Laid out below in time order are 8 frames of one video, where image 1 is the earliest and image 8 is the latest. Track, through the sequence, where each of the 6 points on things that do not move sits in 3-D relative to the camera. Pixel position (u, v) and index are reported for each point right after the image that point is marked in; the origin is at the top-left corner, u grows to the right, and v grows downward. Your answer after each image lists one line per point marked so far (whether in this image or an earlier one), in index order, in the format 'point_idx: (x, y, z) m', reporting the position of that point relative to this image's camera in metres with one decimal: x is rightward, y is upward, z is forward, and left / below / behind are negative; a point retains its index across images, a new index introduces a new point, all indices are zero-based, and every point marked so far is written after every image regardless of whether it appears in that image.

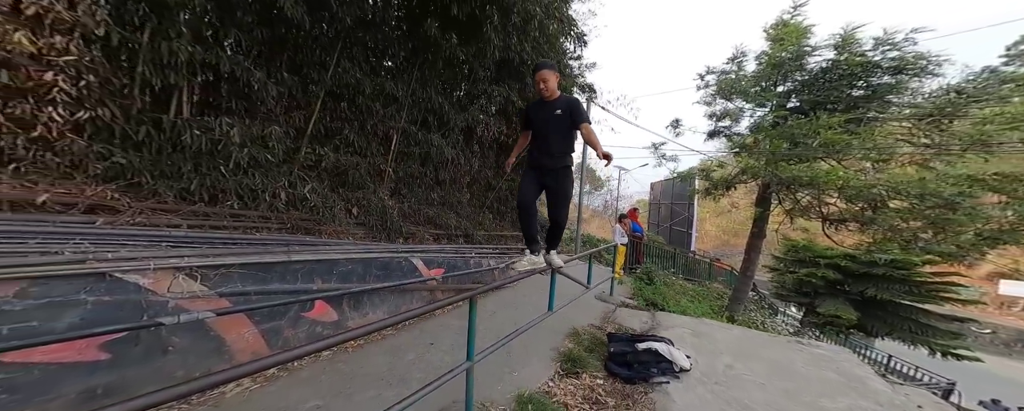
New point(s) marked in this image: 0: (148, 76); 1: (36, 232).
0: (-2.9, +1.0, +2.3) m
1: (-2.7, -0.1, +1.7) m
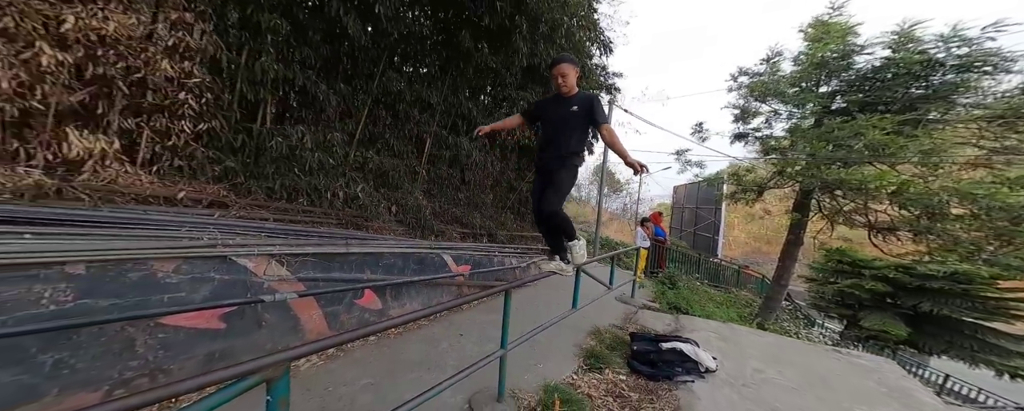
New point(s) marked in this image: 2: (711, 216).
0: (-2.5, +1.0, +2.8) m
1: (-2.4, -0.1, +2.2) m
2: (+7.4, -0.5, +10.9) m
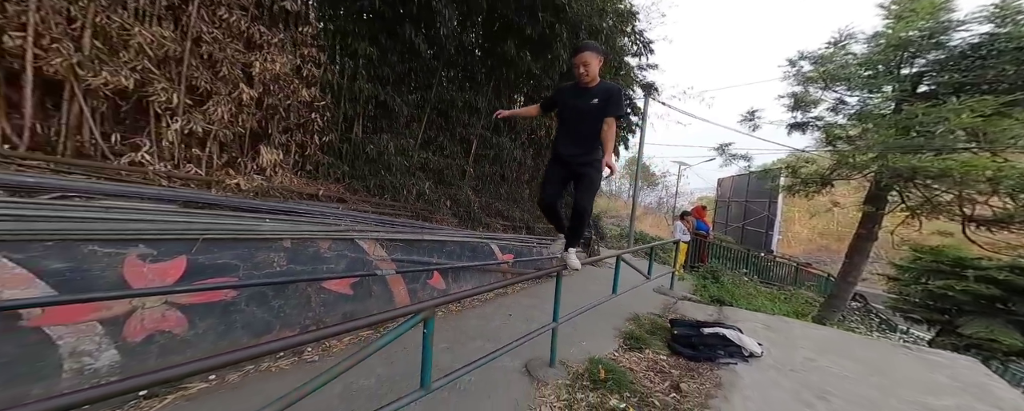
0: (-1.9, +1.1, +3.6) m
1: (-1.8, -0.1, +3.0) m
2: (+8.8, -0.2, +10.6) m
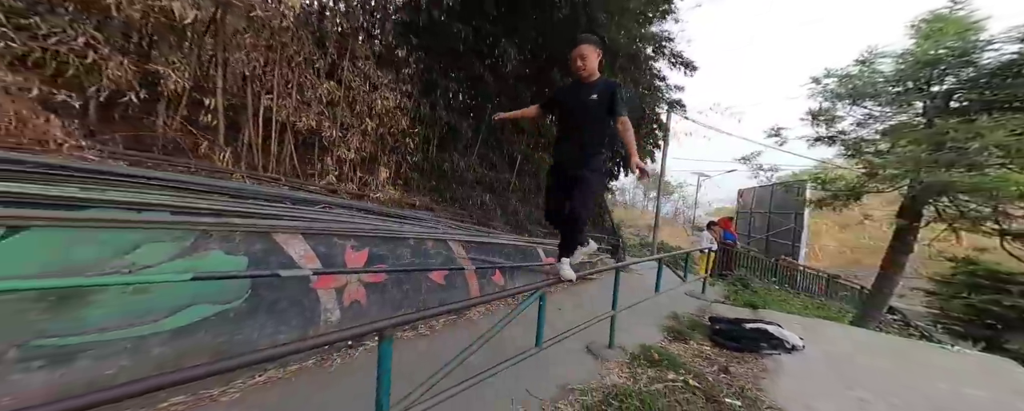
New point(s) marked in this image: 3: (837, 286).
0: (-1.1, +1.0, +4.3) m
1: (-1.1, -0.2, +3.7) m
2: (+9.9, -0.6, +10.9) m
3: (+9.6, -2.4, +8.9) m
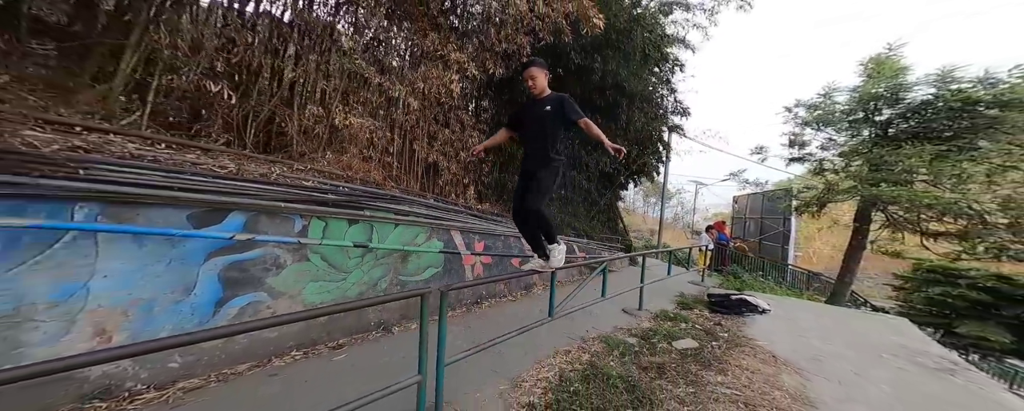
0: (-0.3, +0.9, +5.7) m
1: (-0.2, -0.3, +5.1) m
2: (+10.7, -0.8, +12.3) m
3: (+10.5, -2.6, +10.3) m
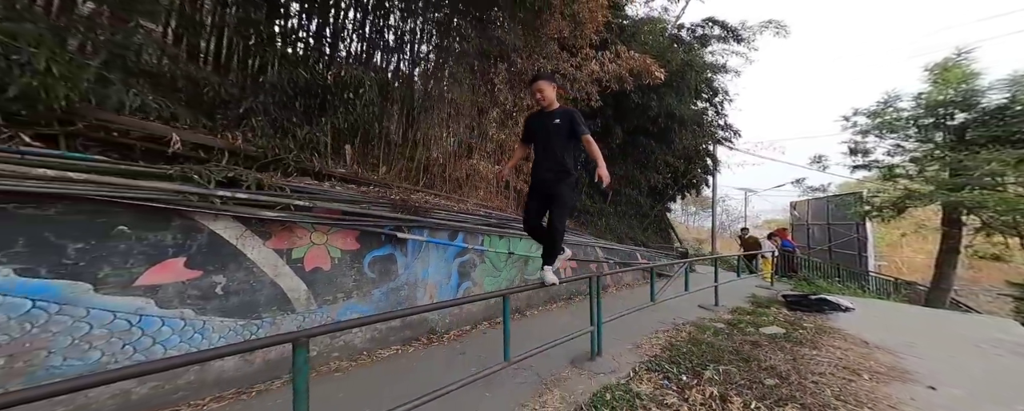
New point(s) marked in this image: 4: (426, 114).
0: (+1.1, +0.5, +6.6) m
1: (+1.1, -0.6, +5.8) m
2: (+12.8, -0.9, +11.8) m
3: (+12.5, -2.6, +9.7) m
4: (-0.6, +0.7, +2.4) m
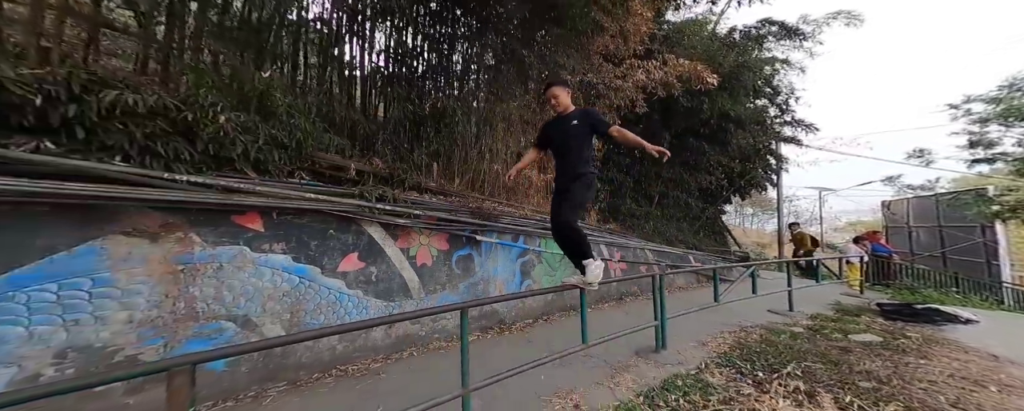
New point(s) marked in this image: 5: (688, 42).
0: (+2.1, +0.4, +6.6) m
1: (+2.1, -0.6, +5.8) m
2: (+14.4, -0.5, +10.2) m
3: (+13.9, -2.2, +8.1) m
4: (-0.2, +0.6, +2.7) m
5: (+2.5, +2.3, +4.3) m
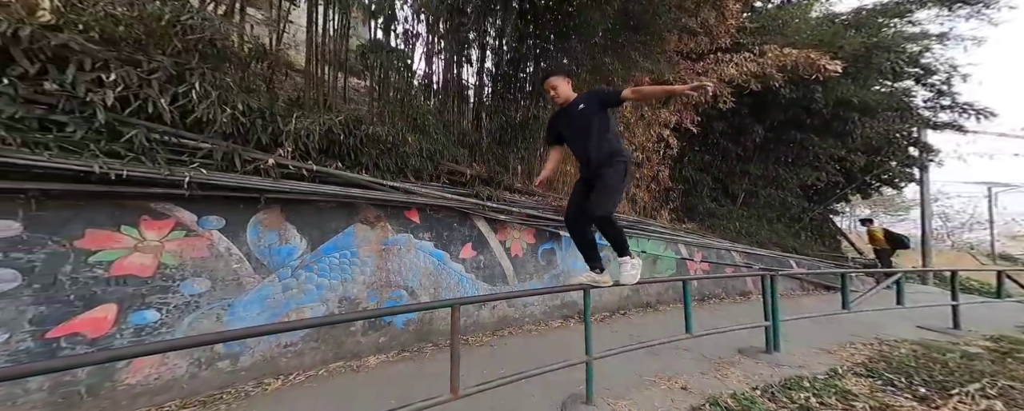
0: (+3.5, +0.4, +6.2) m
1: (+3.3, -0.7, +5.4) m
2: (+16.3, -0.4, +7.3) m
3: (+15.4, -2.0, +5.3) m
4: (+0.5, +0.6, +2.8) m
5: (+3.4, +2.3, +3.9) m
